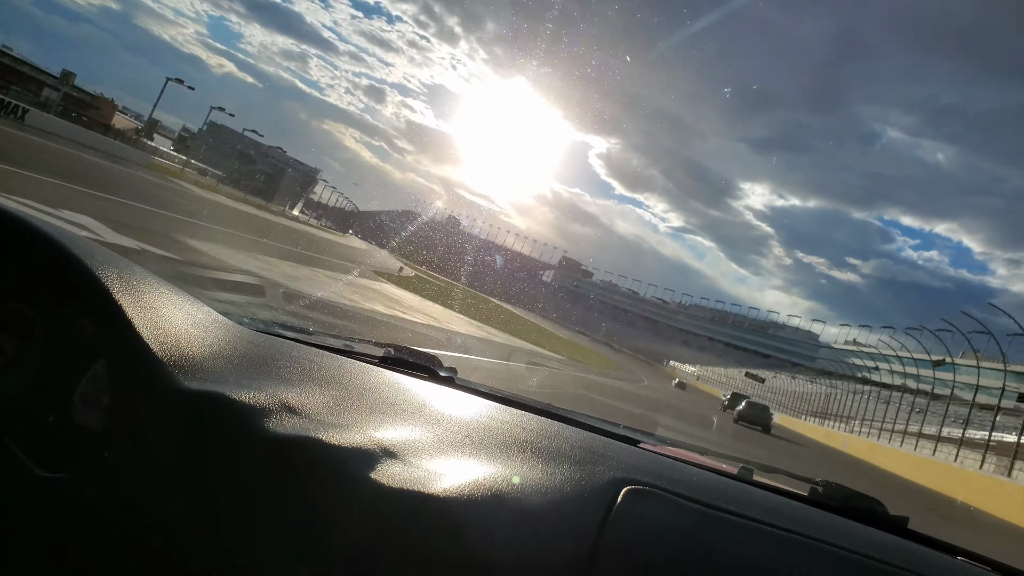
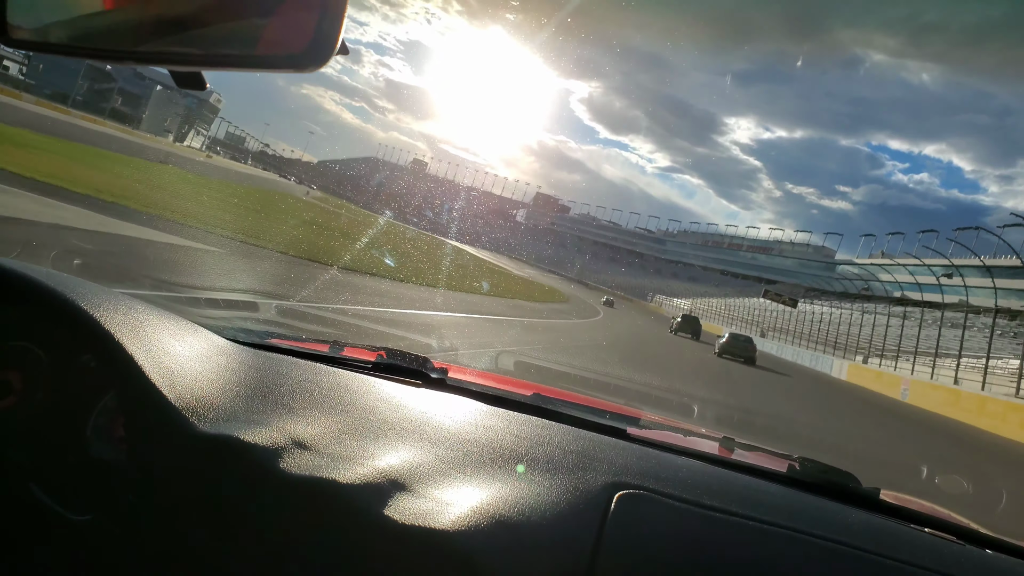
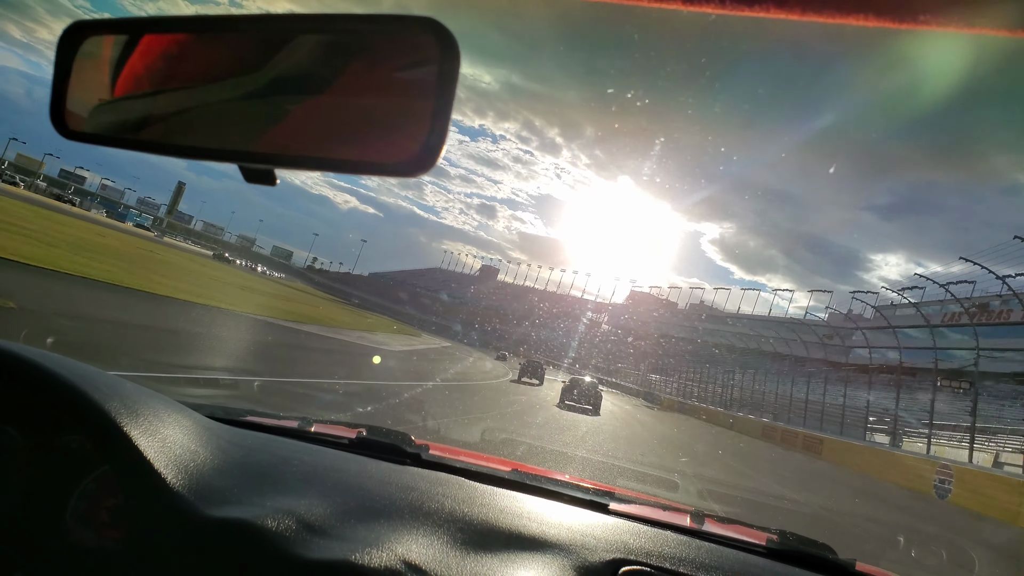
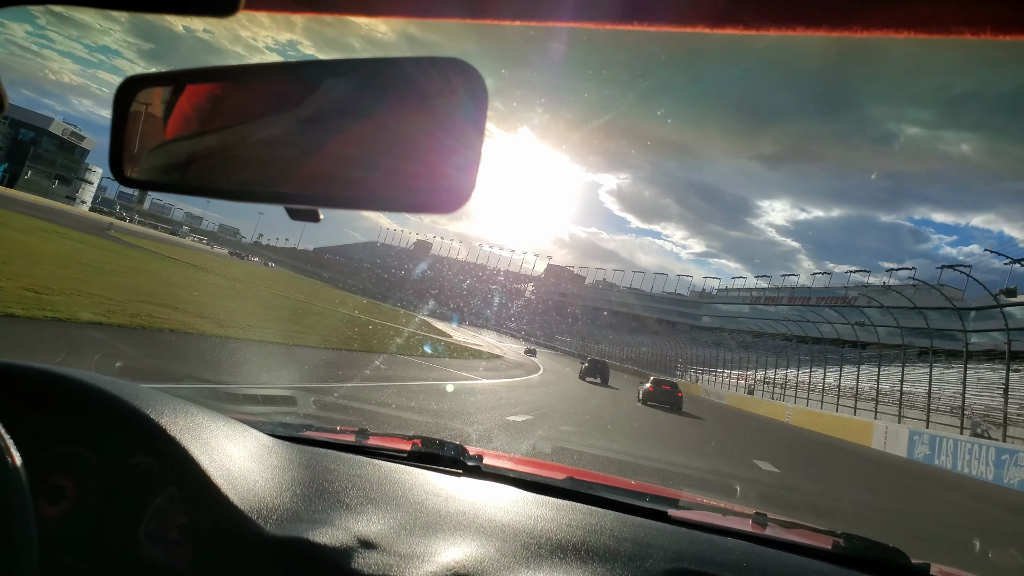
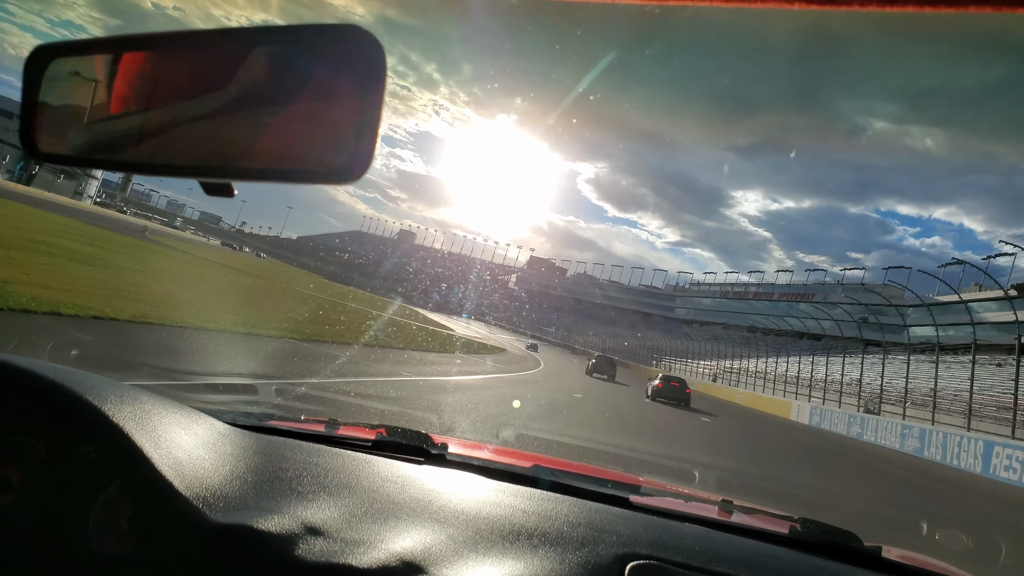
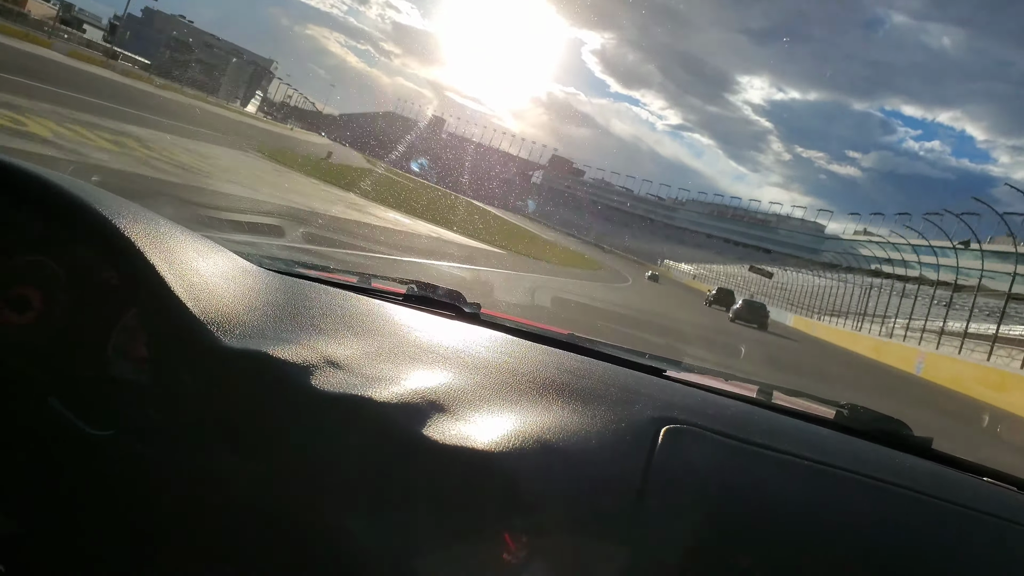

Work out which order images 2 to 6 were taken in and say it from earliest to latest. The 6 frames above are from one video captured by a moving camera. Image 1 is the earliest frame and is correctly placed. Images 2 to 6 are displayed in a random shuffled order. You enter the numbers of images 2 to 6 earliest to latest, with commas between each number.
6, 2, 5, 4, 3
